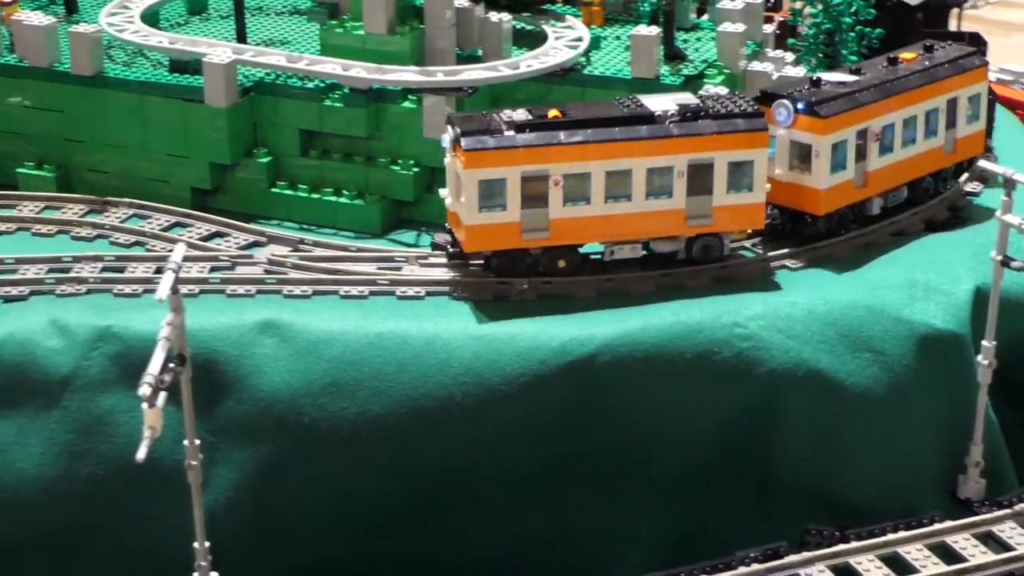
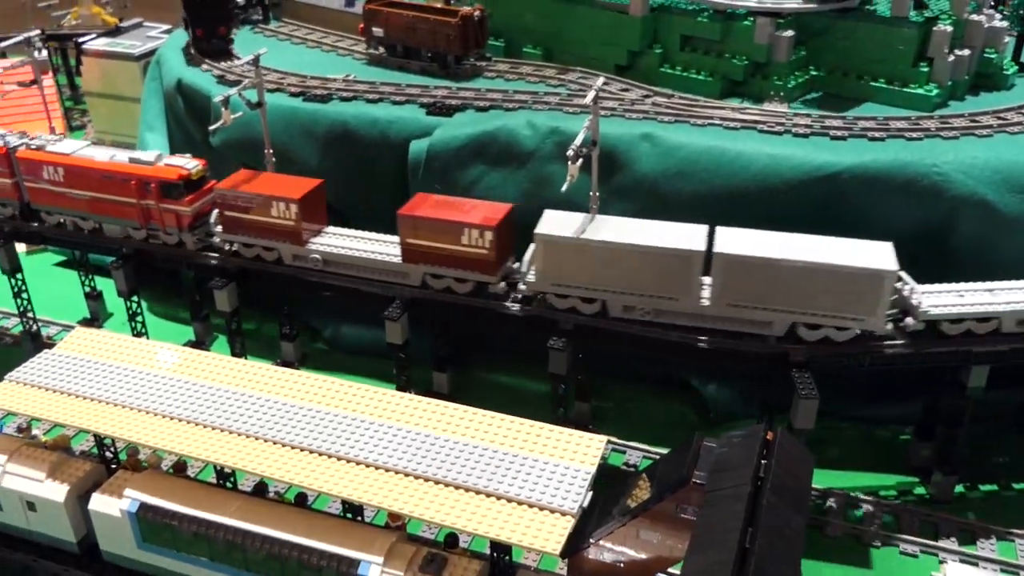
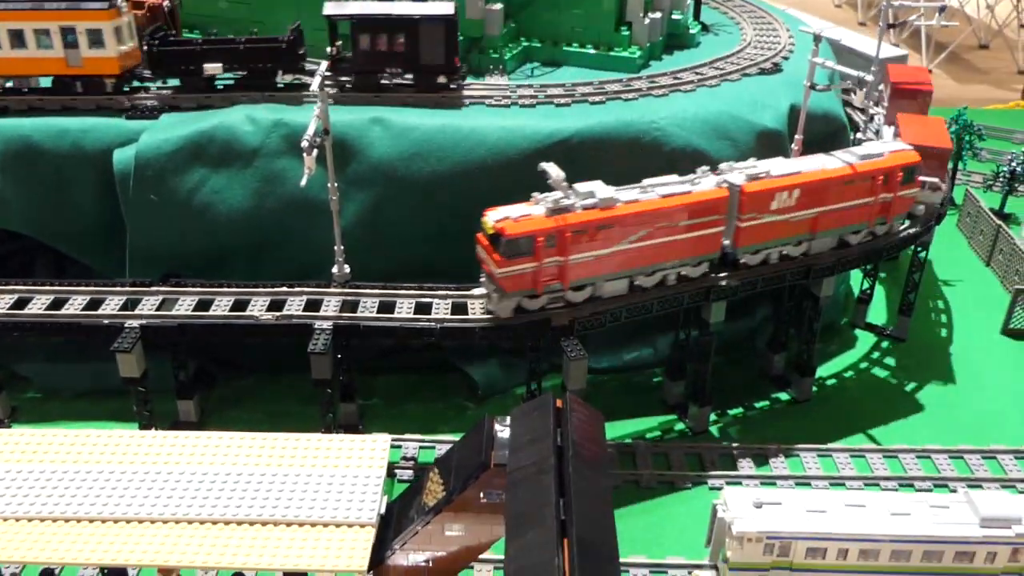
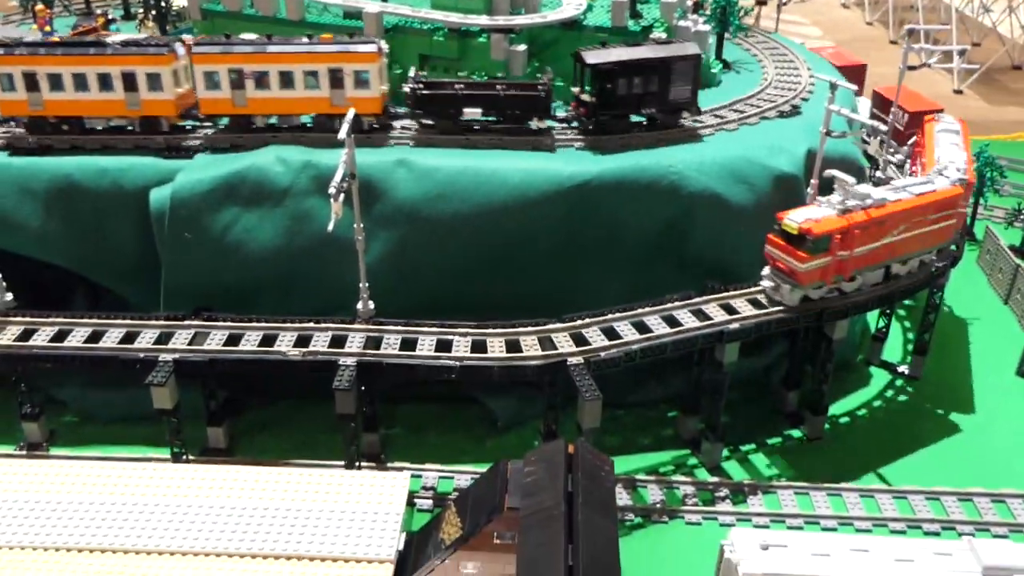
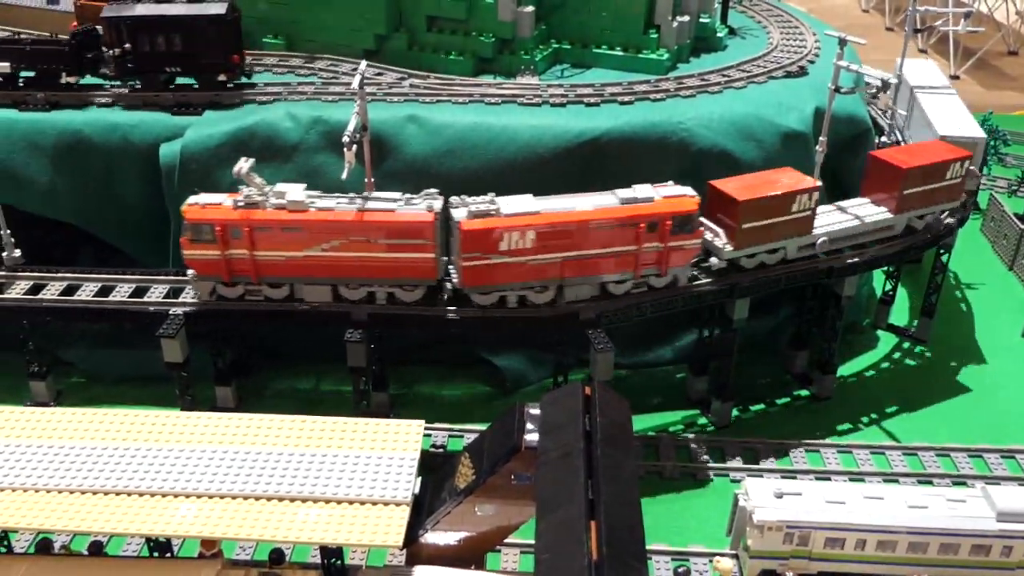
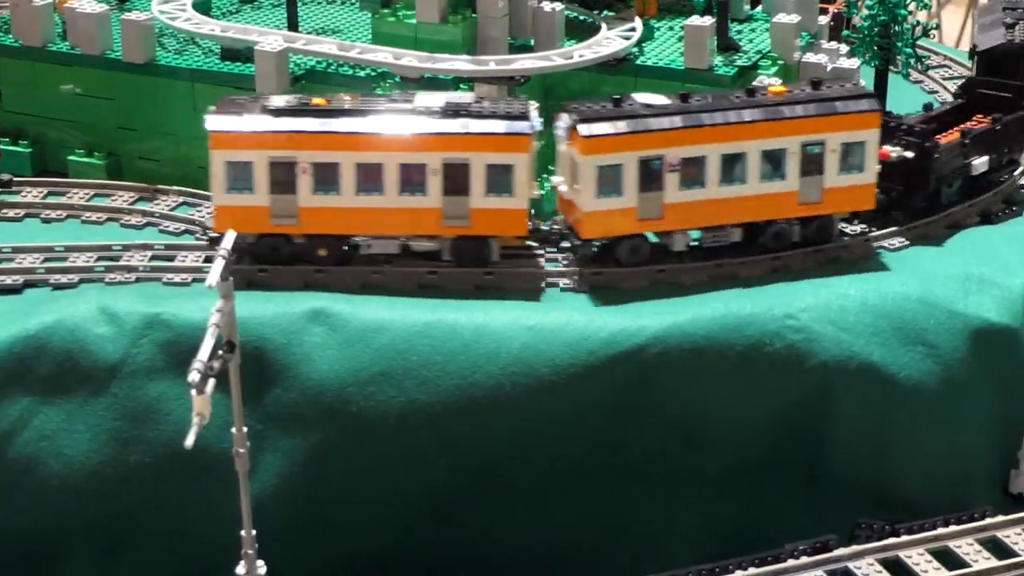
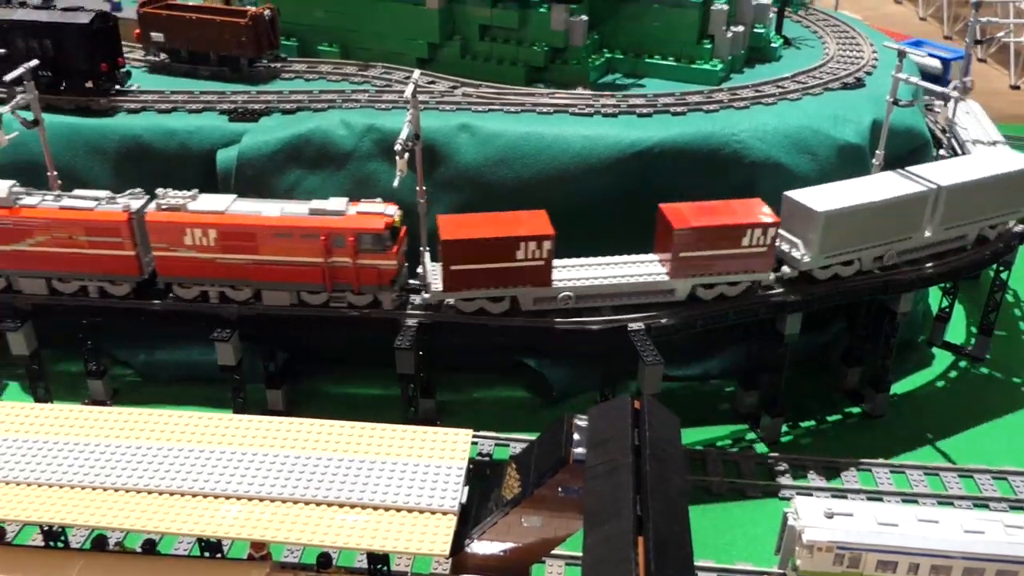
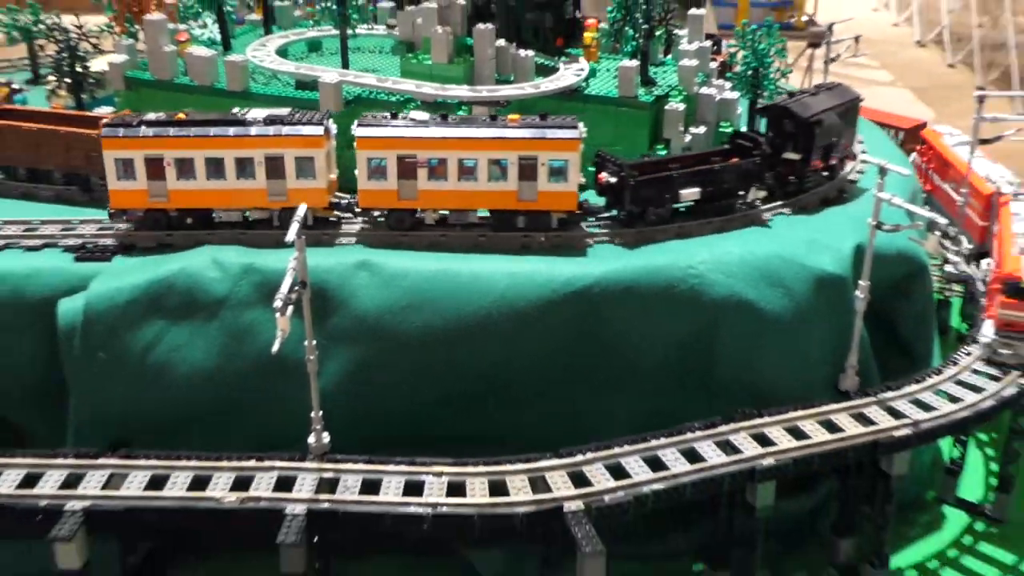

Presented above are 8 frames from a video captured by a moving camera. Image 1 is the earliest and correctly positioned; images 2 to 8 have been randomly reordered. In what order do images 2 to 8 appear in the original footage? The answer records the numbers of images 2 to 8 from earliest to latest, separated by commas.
6, 8, 4, 3, 5, 7, 2
